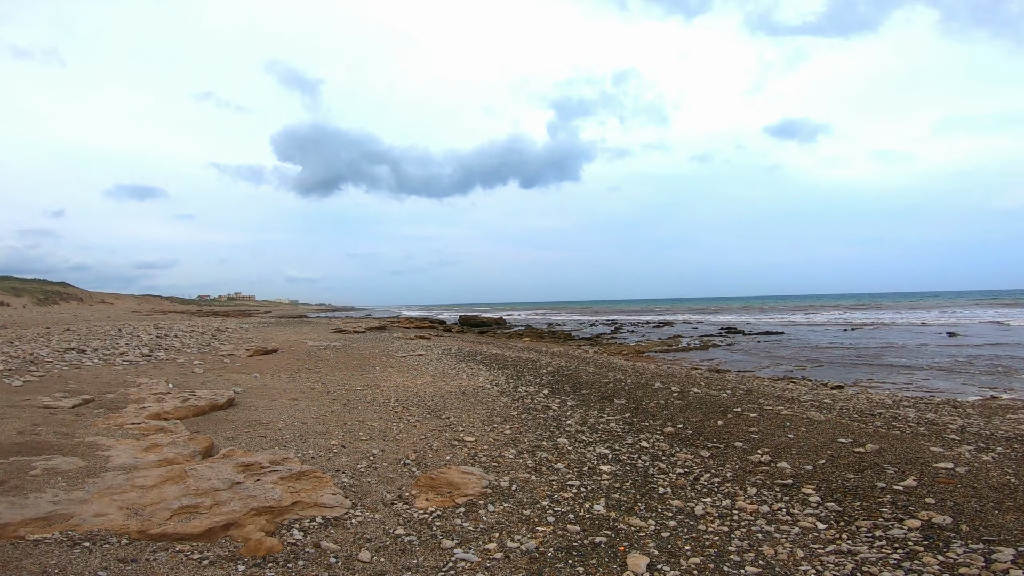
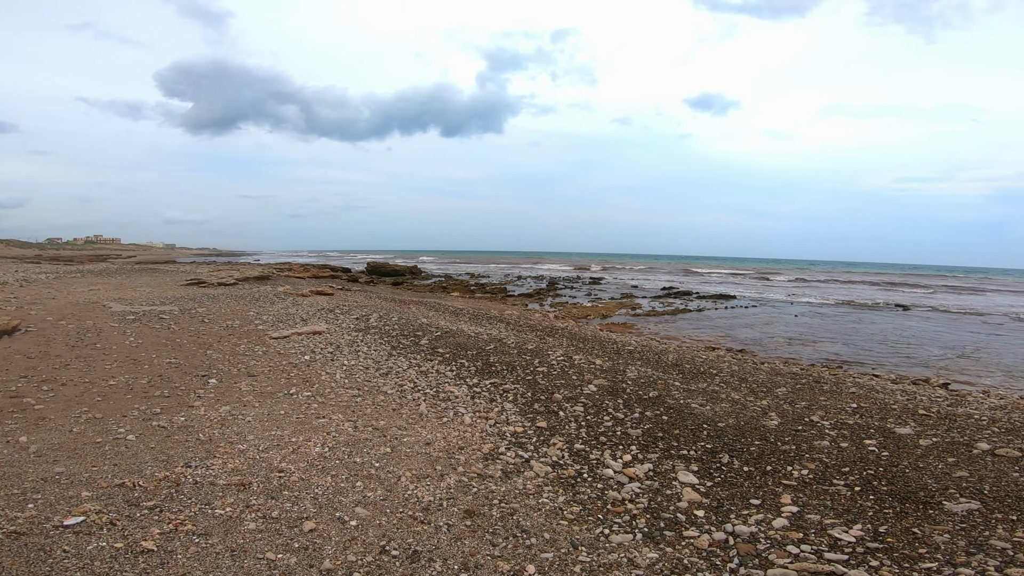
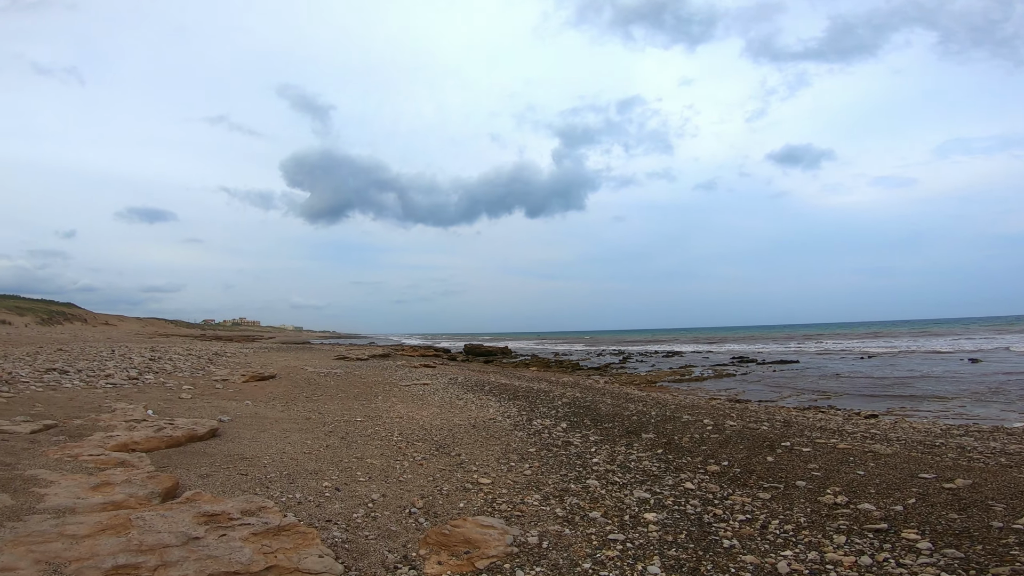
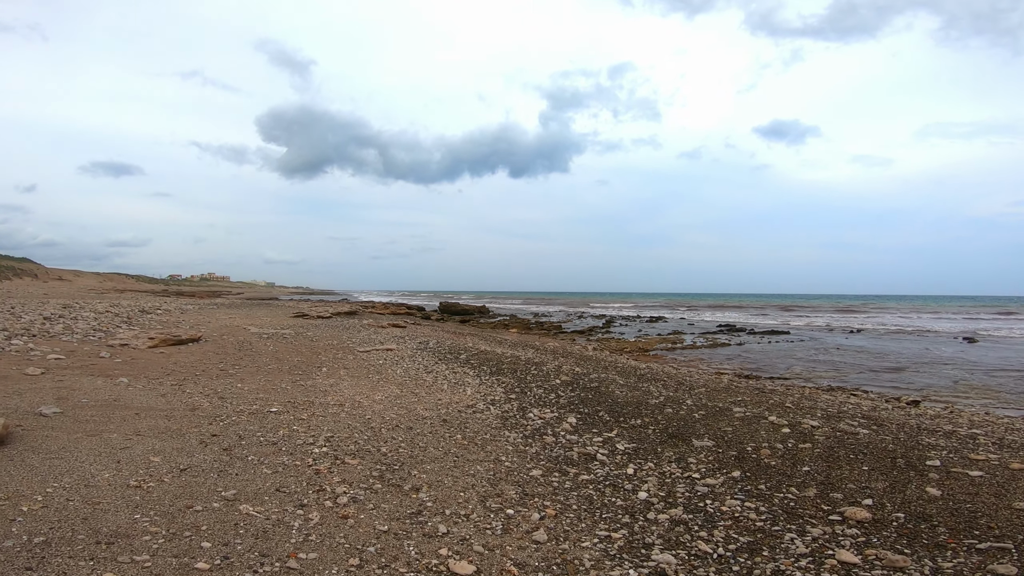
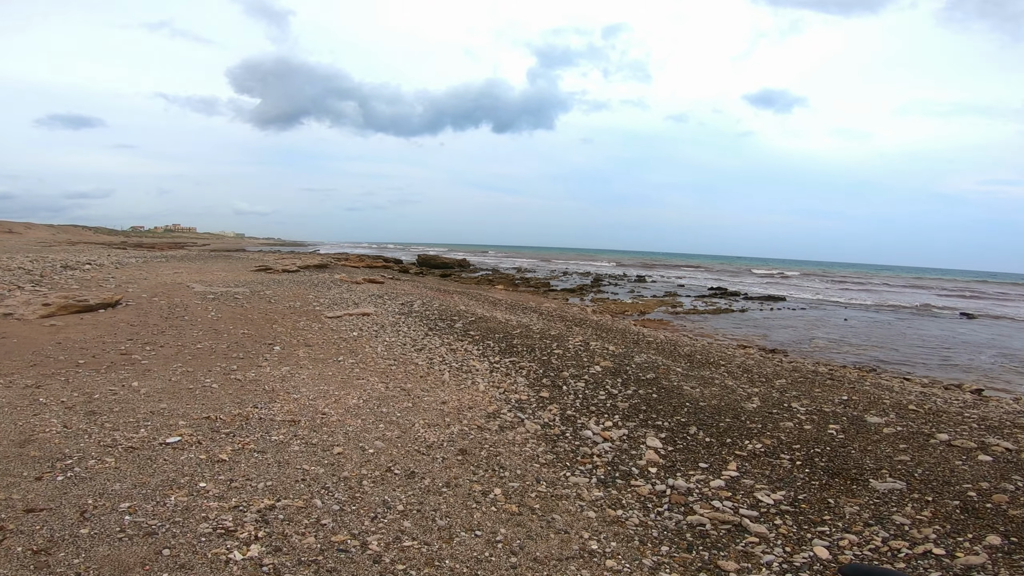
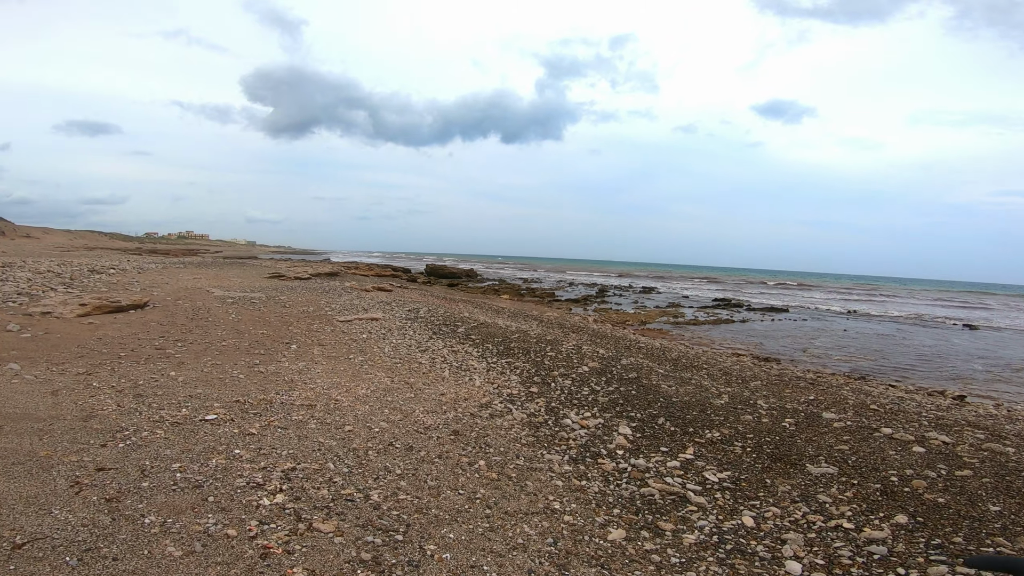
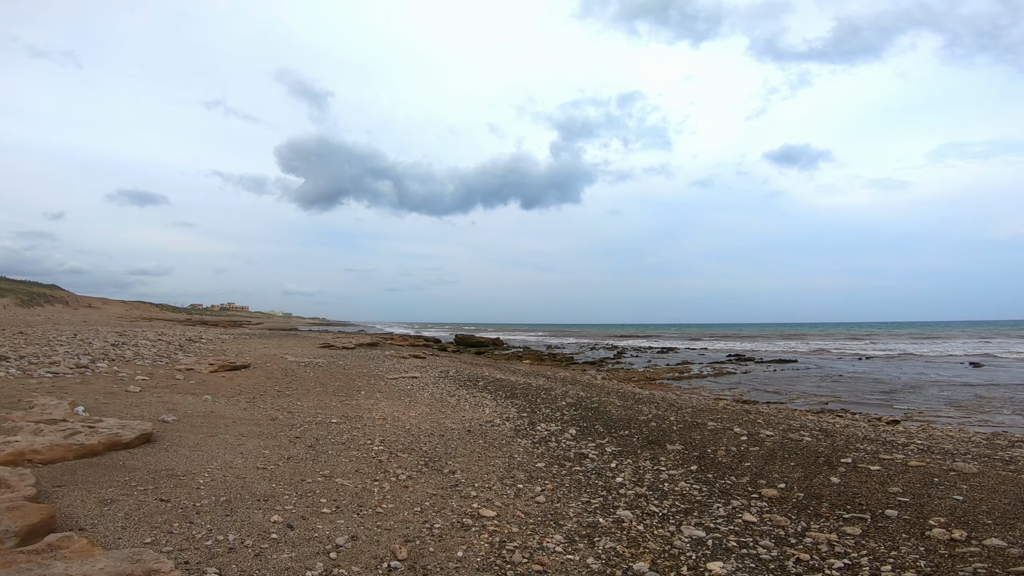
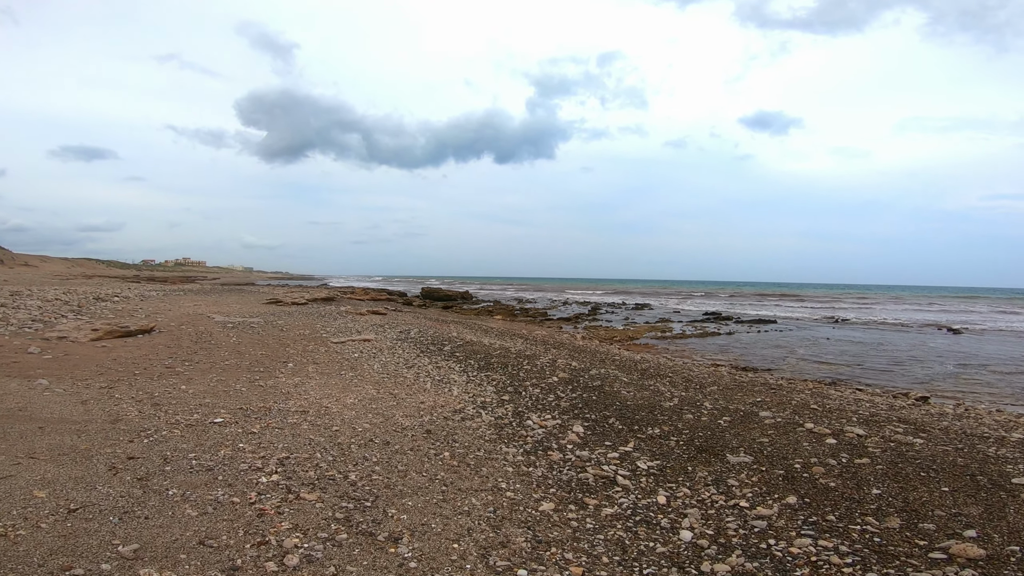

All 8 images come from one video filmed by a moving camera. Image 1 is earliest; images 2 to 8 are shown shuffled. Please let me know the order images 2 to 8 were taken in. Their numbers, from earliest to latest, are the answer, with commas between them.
3, 7, 4, 8, 6, 5, 2
